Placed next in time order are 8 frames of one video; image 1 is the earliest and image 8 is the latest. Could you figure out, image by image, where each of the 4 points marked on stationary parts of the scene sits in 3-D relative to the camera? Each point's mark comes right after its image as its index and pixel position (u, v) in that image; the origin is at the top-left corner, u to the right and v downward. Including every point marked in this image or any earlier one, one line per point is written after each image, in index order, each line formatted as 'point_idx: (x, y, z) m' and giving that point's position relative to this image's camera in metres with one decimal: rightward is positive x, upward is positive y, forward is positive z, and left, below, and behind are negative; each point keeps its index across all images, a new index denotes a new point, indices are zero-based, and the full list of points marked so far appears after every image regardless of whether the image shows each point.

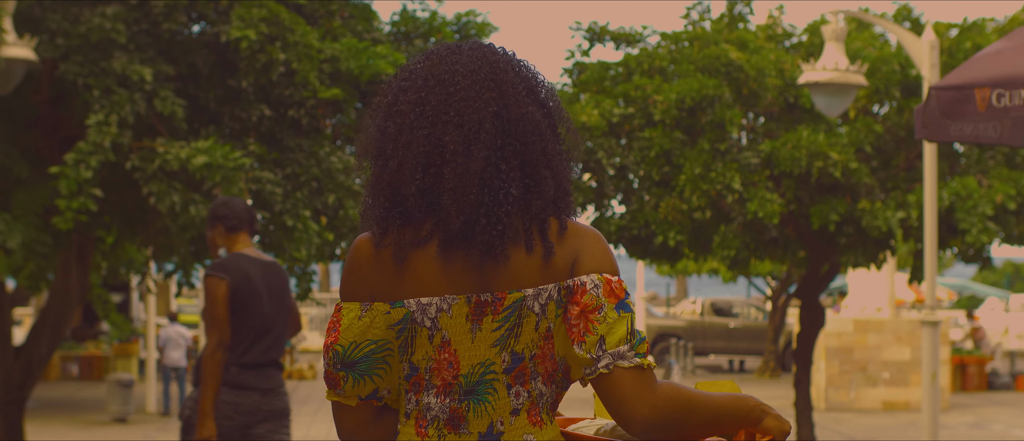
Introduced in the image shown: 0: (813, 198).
0: (+2.9, +0.2, +10.8) m
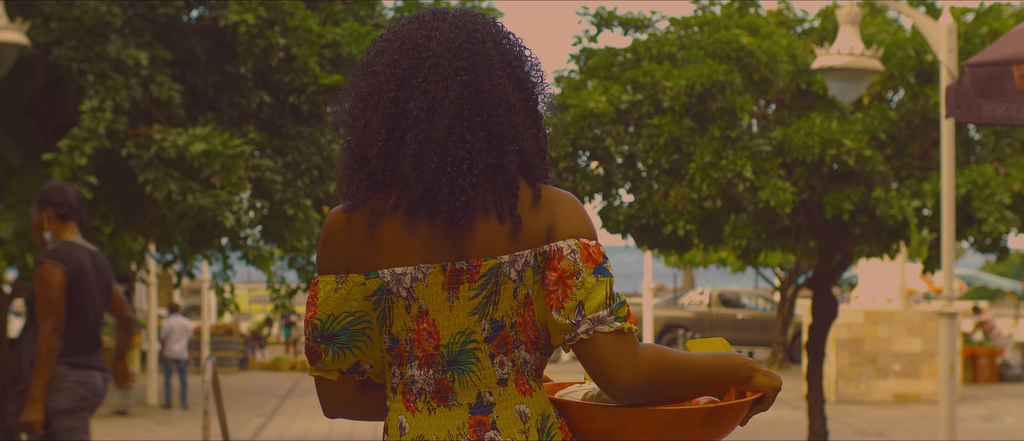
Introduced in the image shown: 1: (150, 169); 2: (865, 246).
0: (+2.9, +0.3, +10.6) m
1: (-3.2, +0.4, +10.0) m
2: (+3.3, -0.2, +10.6) m
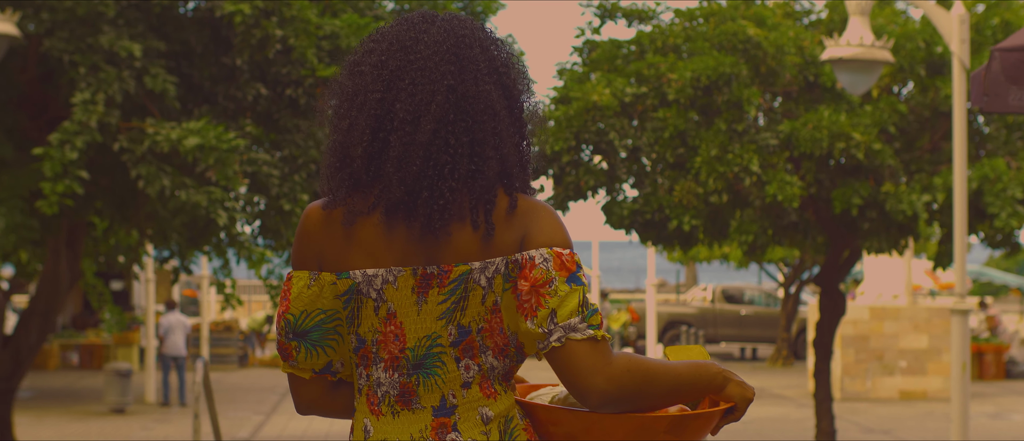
0: (+3.0, +0.4, +10.3) m
1: (-3.2, +0.5, +9.8) m
2: (+3.3, -0.2, +10.4) m
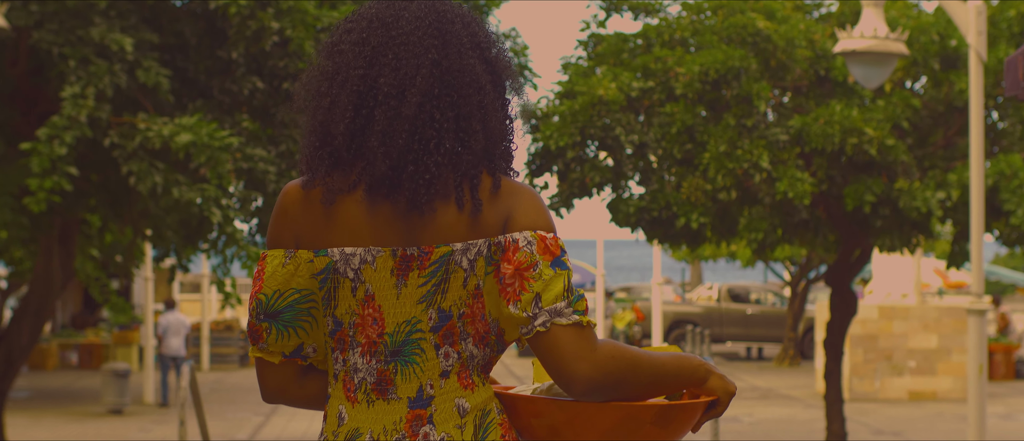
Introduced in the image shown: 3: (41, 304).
0: (+3.0, +0.4, +10.1) m
1: (-3.2, +0.5, +9.5) m
2: (+3.4, -0.2, +10.2) m
3: (-5.1, -0.9, +12.1) m
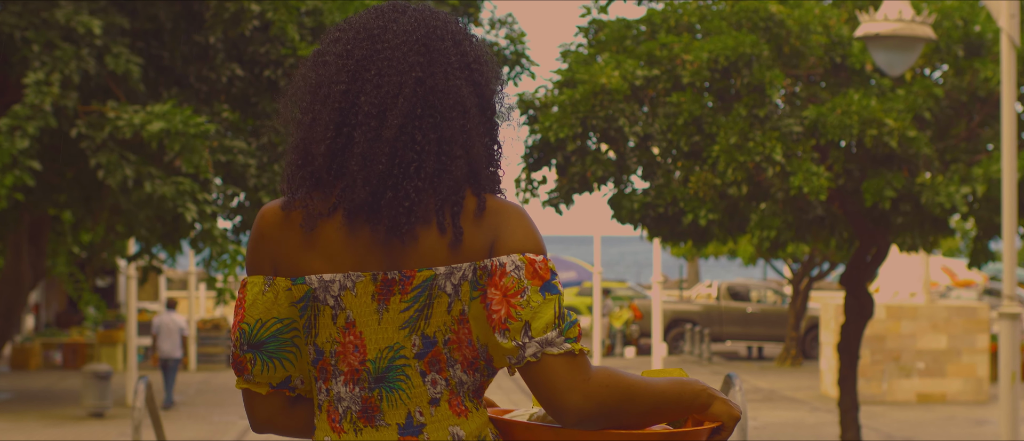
0: (+3.0, +0.4, +9.5) m
1: (-3.2, +0.5, +8.9) m
2: (+3.3, -0.1, +9.6) m
3: (-5.1, -0.9, +11.5) m
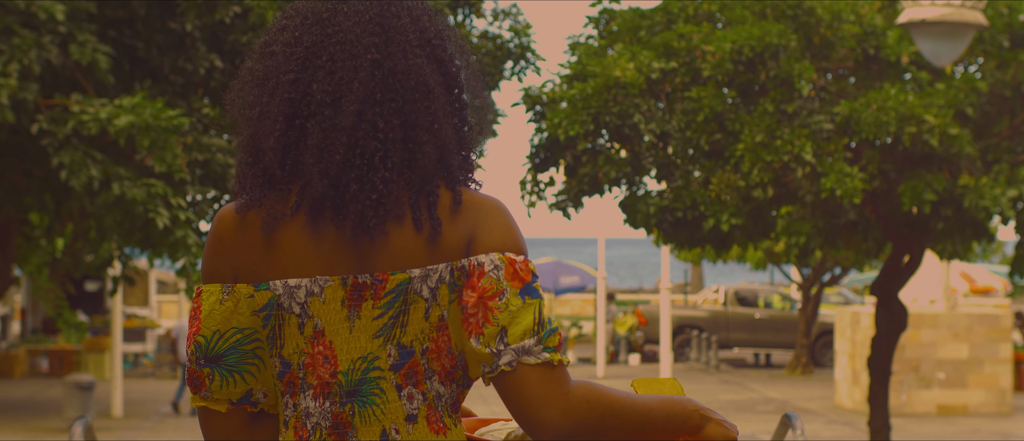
0: (+3.0, +0.4, +8.7) m
1: (-3.2, +0.5, +8.1) m
2: (+3.4, -0.2, +8.8) m
3: (-5.1, -0.9, +10.7) m
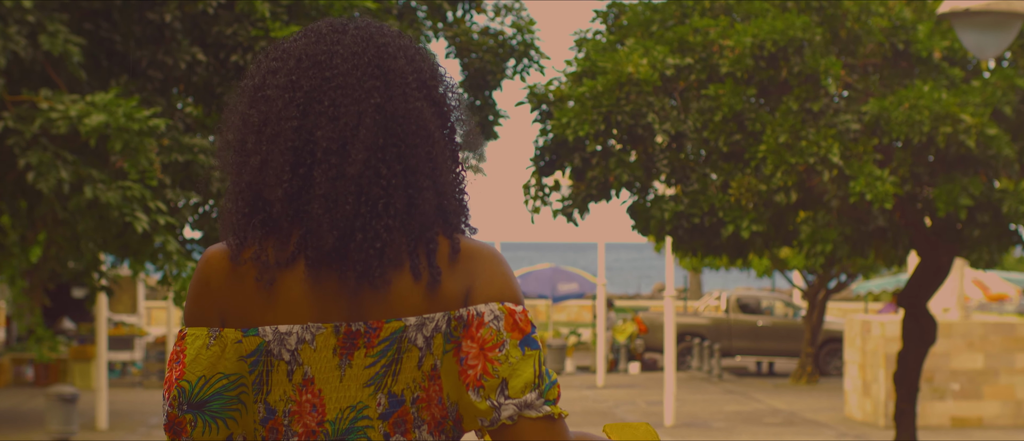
0: (+3.0, +0.3, +8.1) m
1: (-3.1, +0.5, +7.5) m
2: (+3.4, -0.2, +8.2) m
3: (-5.0, -1.0, +10.1) m
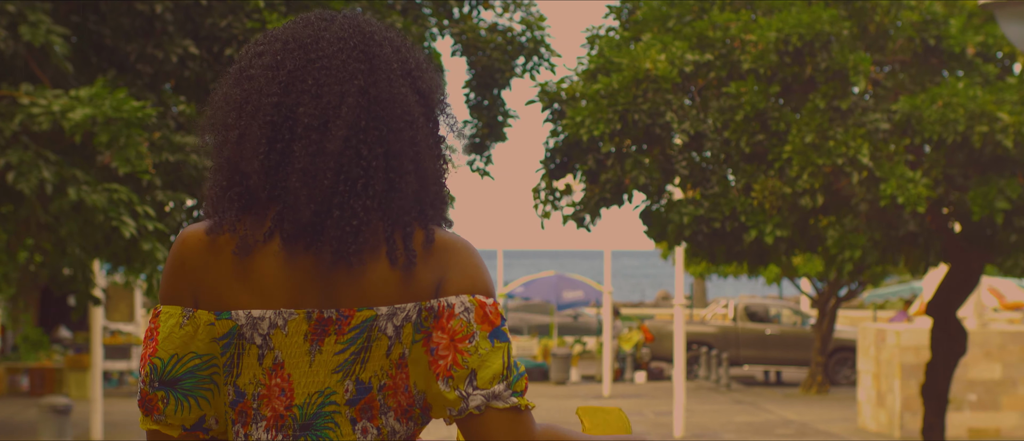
0: (+3.1, +0.3, +7.7) m
1: (-3.1, +0.4, +7.1) m
2: (+3.5, -0.3, +7.8) m
3: (-5.0, -1.0, +9.7) m
